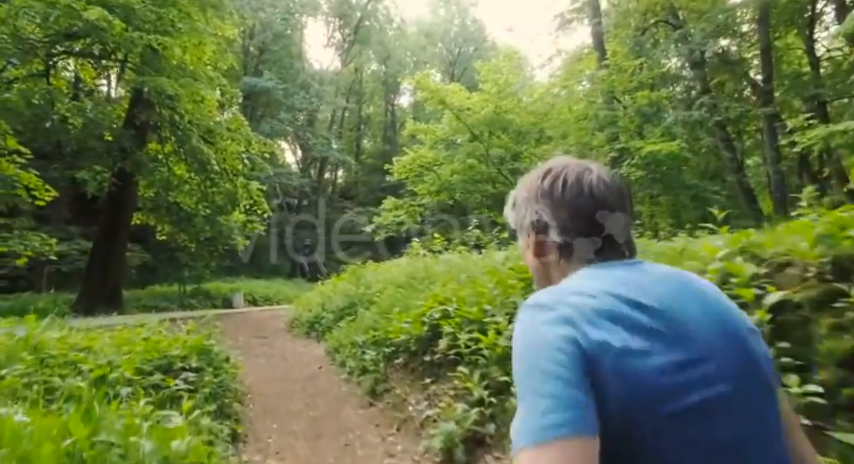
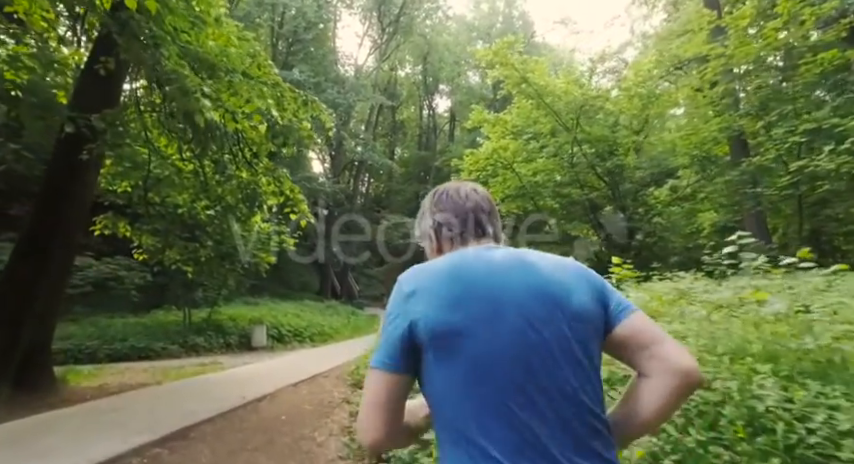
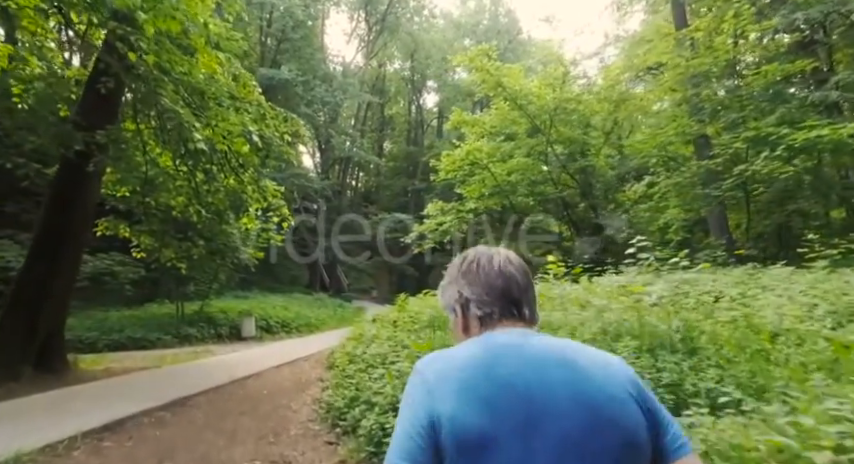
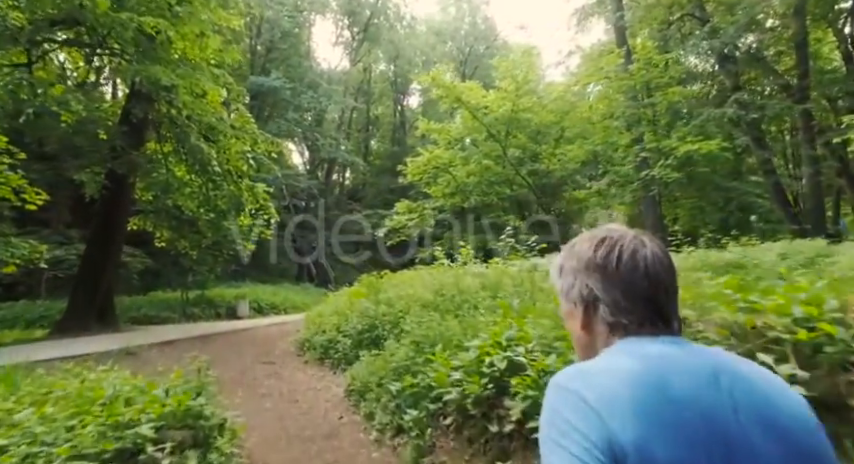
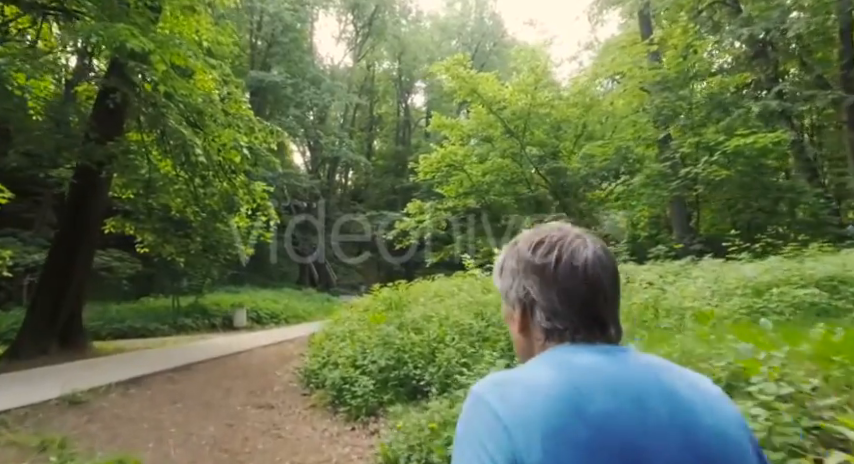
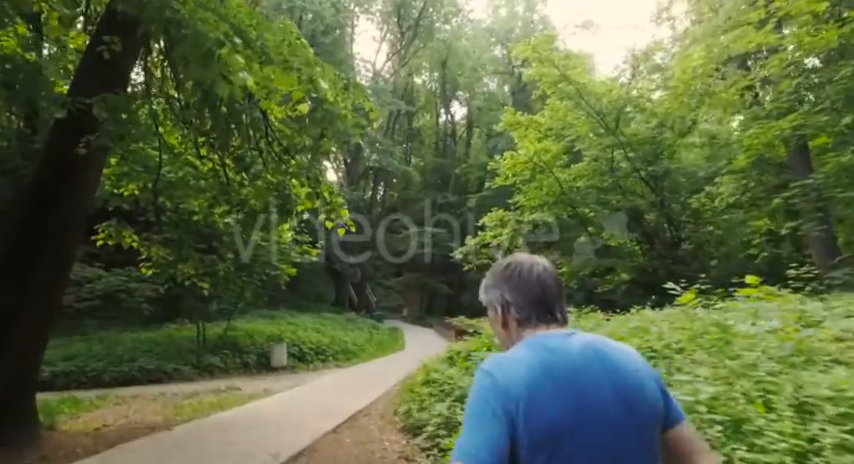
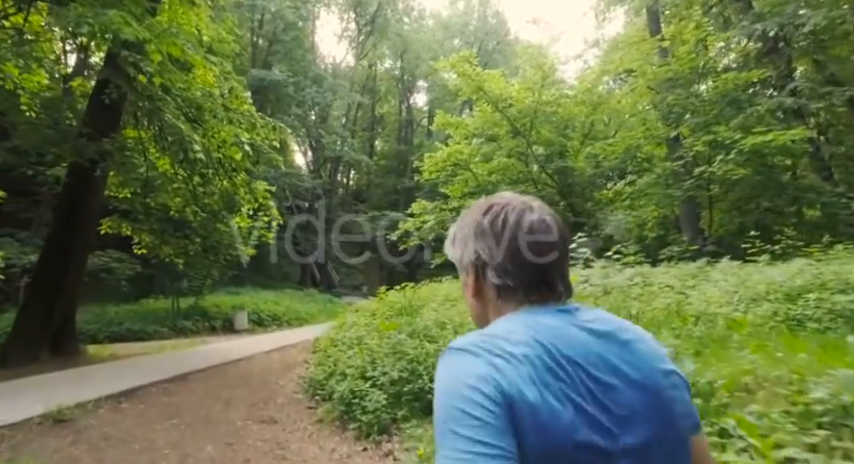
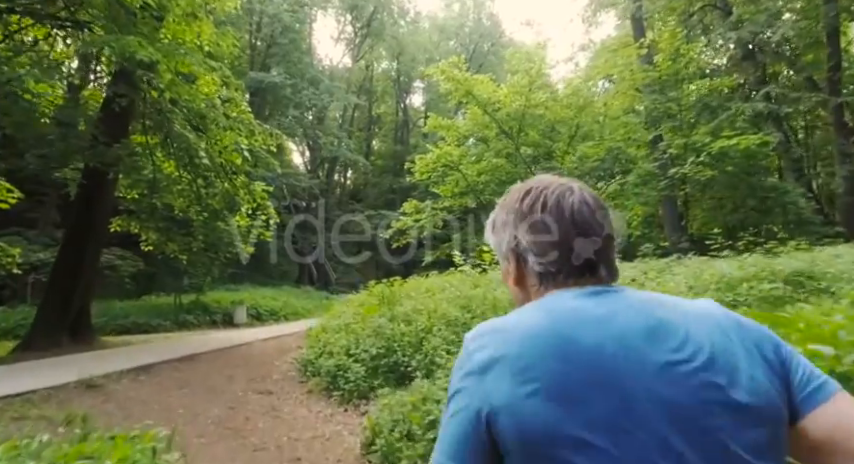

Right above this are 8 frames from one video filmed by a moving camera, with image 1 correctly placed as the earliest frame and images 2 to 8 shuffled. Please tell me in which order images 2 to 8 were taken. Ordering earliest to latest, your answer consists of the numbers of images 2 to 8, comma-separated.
4, 8, 5, 7, 3, 2, 6
